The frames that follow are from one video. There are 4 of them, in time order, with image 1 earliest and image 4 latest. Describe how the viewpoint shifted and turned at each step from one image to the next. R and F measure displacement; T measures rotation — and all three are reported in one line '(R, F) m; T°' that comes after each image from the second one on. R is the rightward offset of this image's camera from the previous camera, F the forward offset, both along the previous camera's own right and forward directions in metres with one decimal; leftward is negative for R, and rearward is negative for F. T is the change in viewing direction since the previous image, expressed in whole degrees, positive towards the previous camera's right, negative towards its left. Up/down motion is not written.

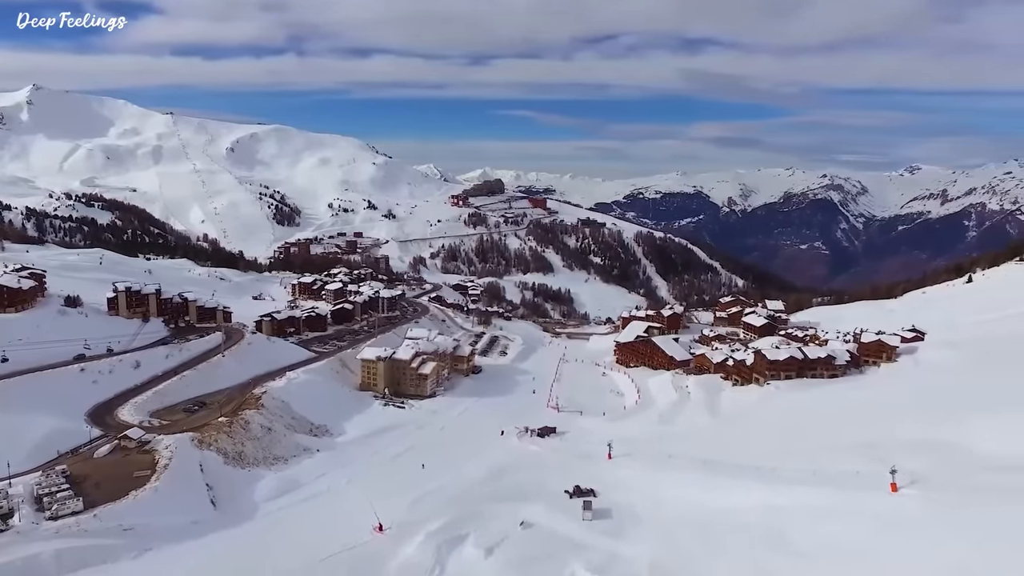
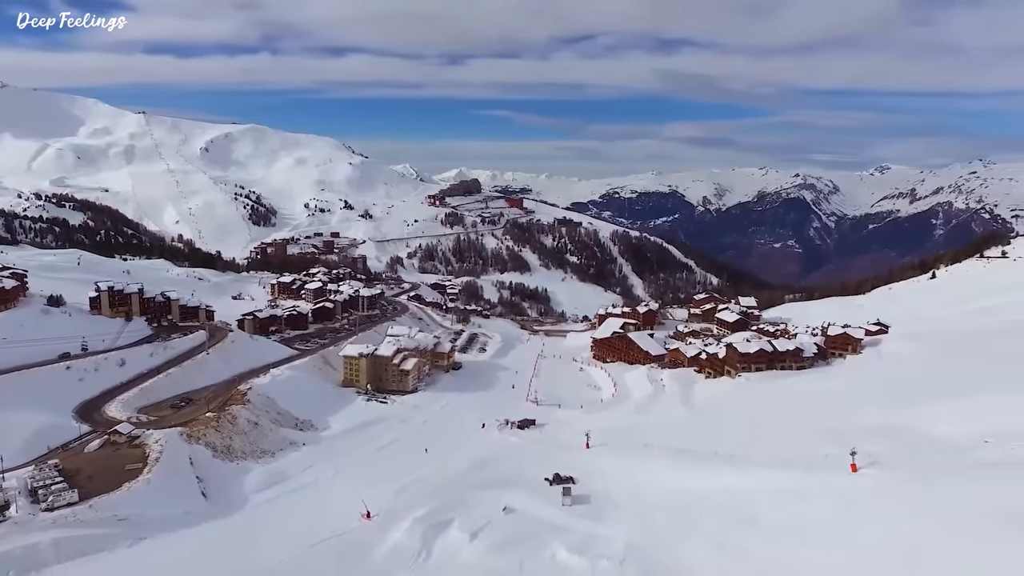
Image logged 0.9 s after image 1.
(-0.6, +0.7) m; +2°
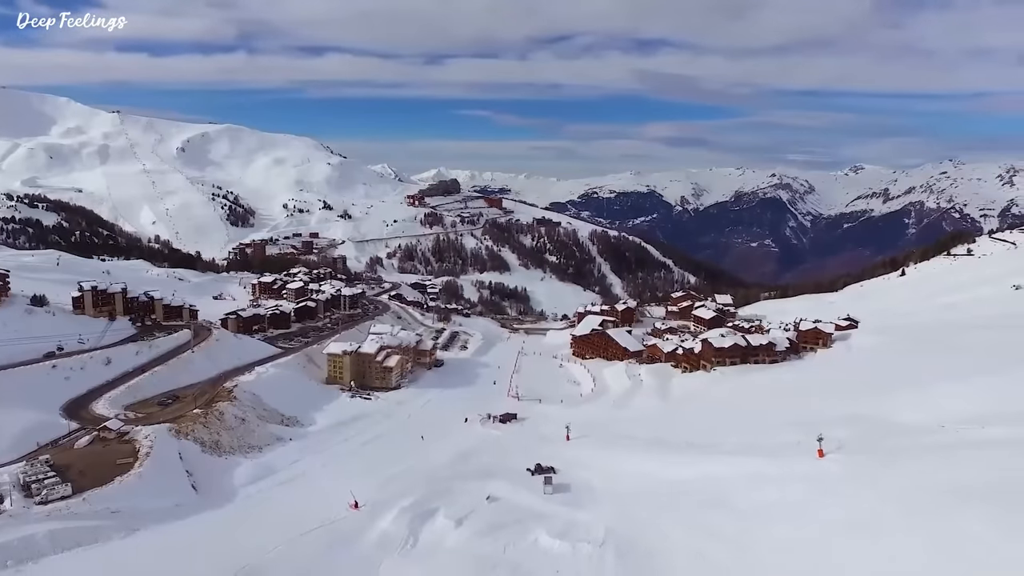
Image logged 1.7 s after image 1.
(-0.1, -0.8) m; +2°
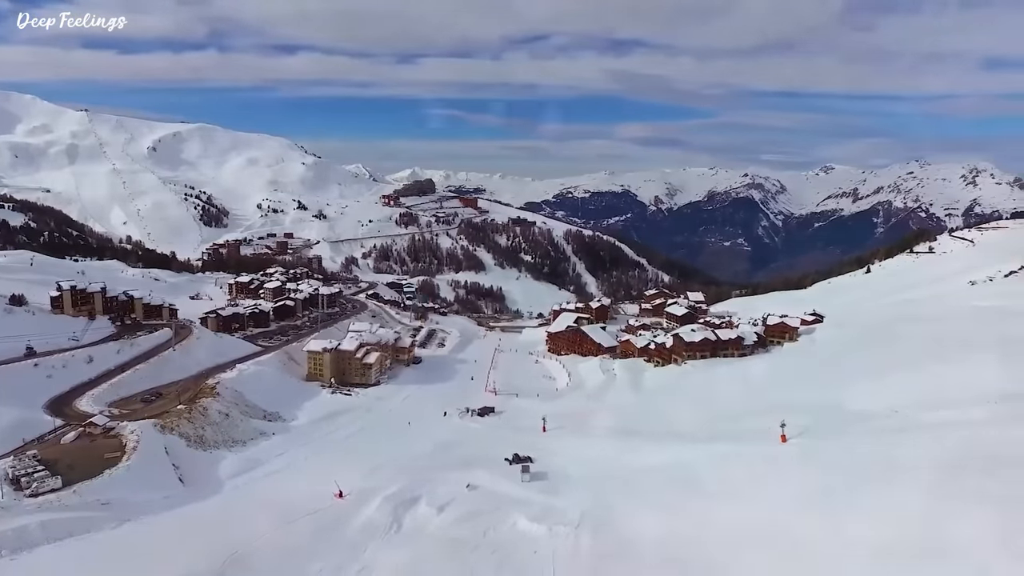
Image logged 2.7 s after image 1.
(-0.1, -1.0) m; +2°
